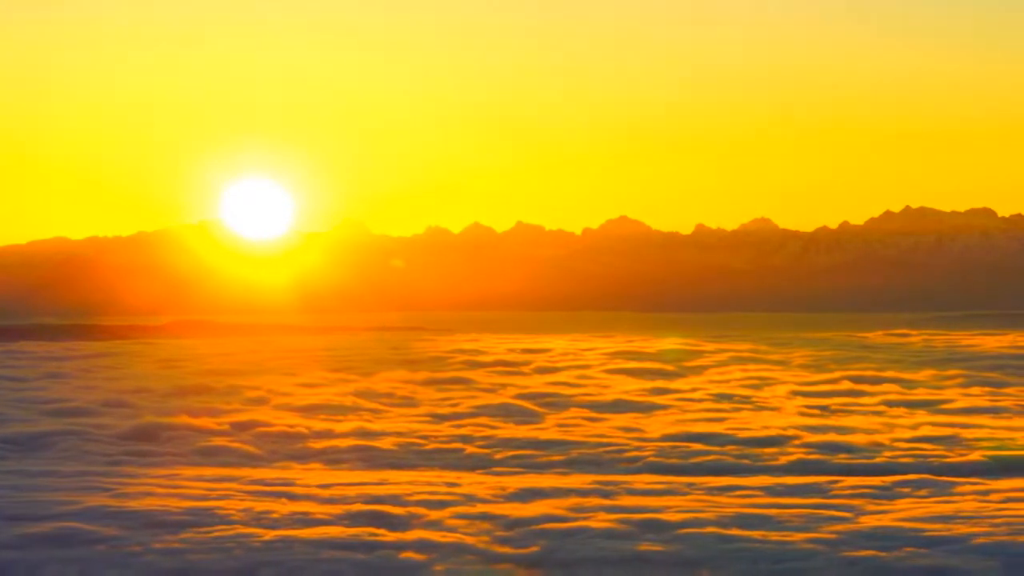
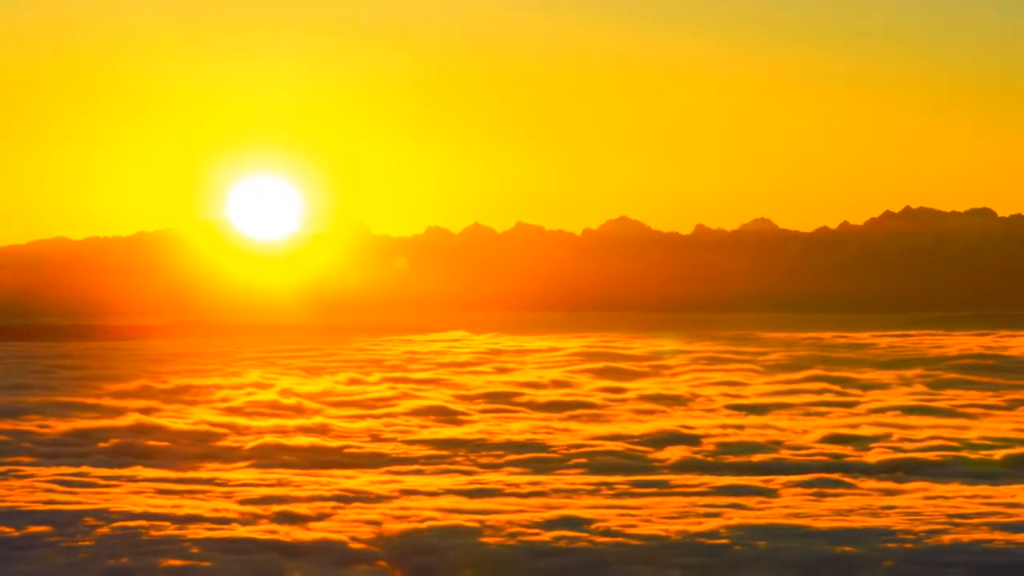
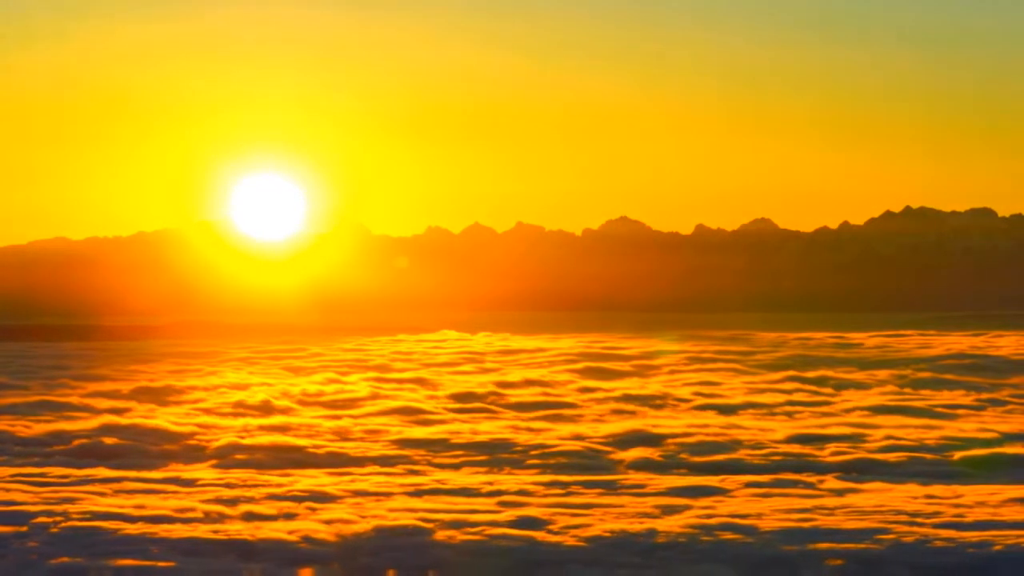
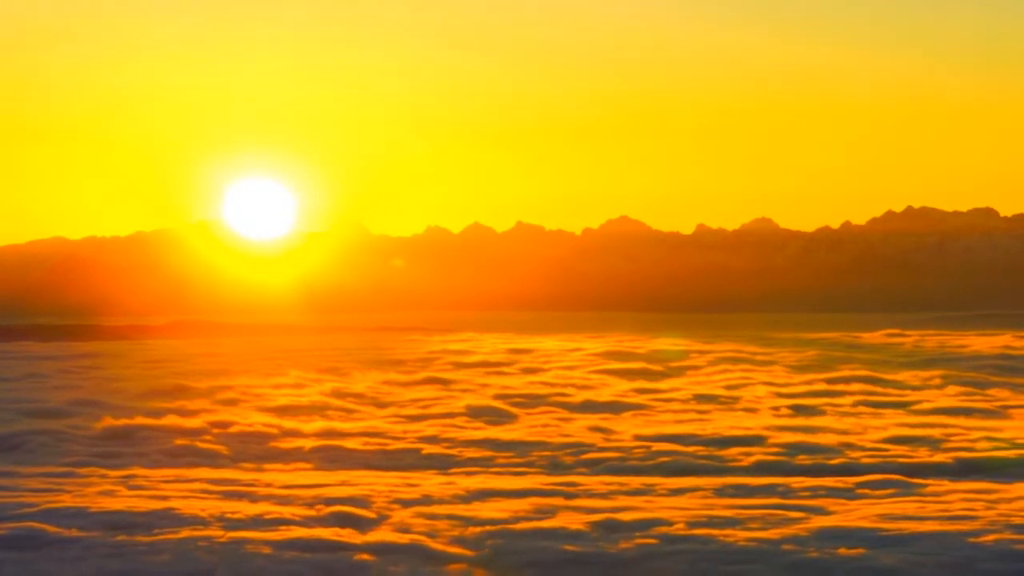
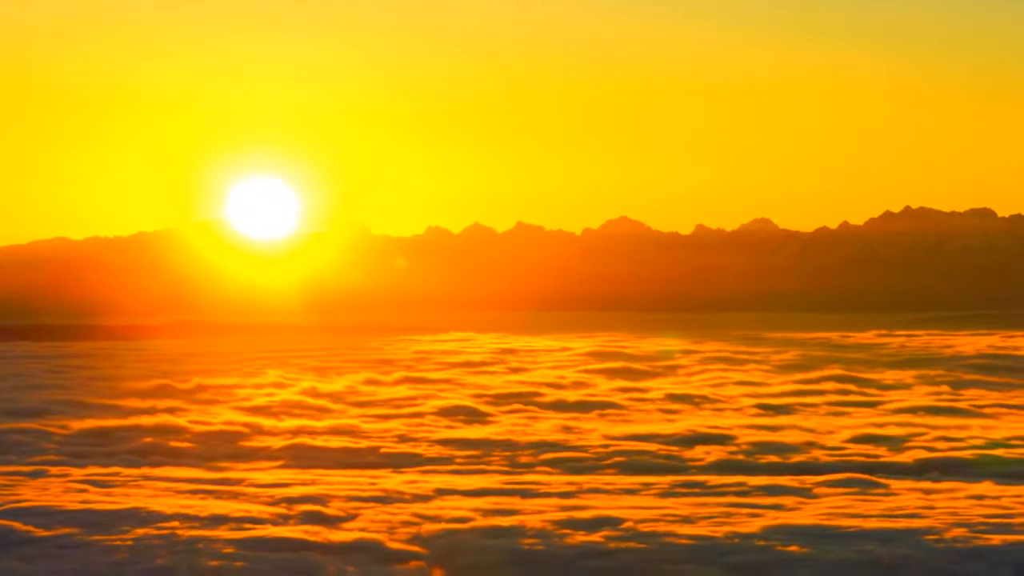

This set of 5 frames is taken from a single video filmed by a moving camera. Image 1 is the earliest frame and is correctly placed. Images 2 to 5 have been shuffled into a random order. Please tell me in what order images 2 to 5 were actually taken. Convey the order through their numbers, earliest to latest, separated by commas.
4, 5, 2, 3
